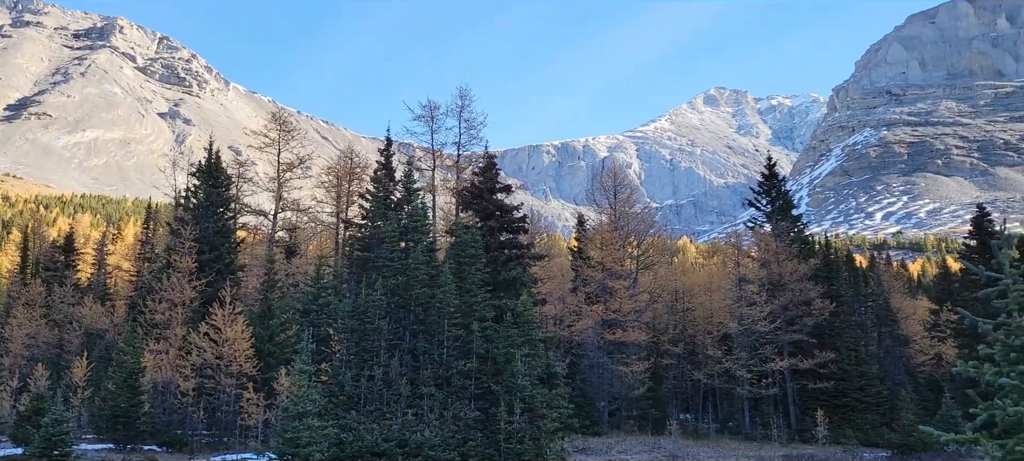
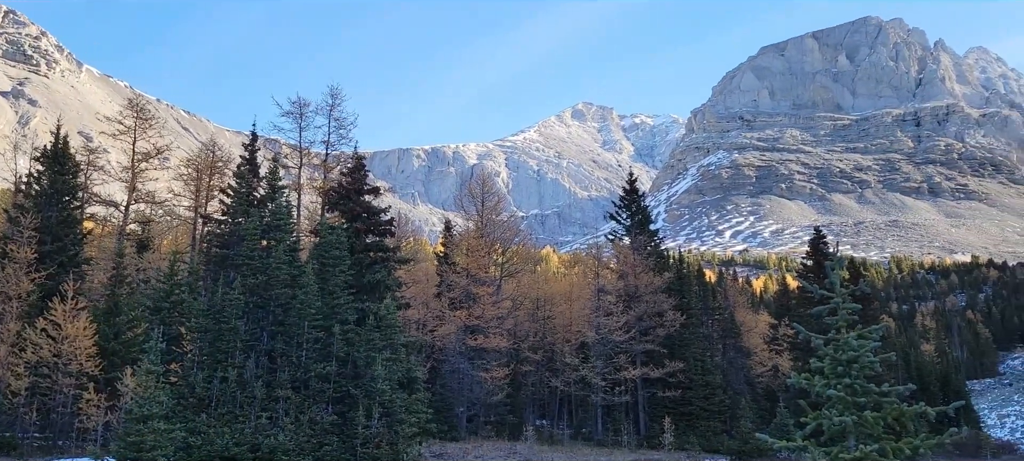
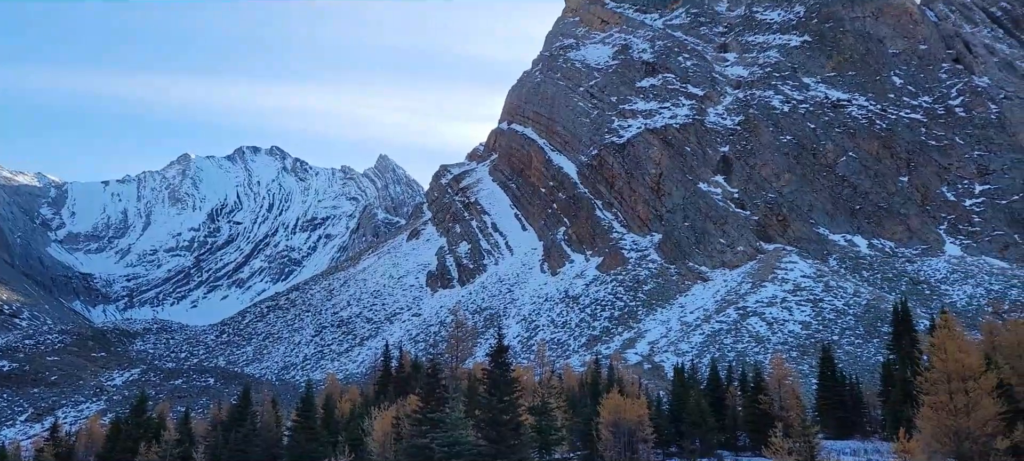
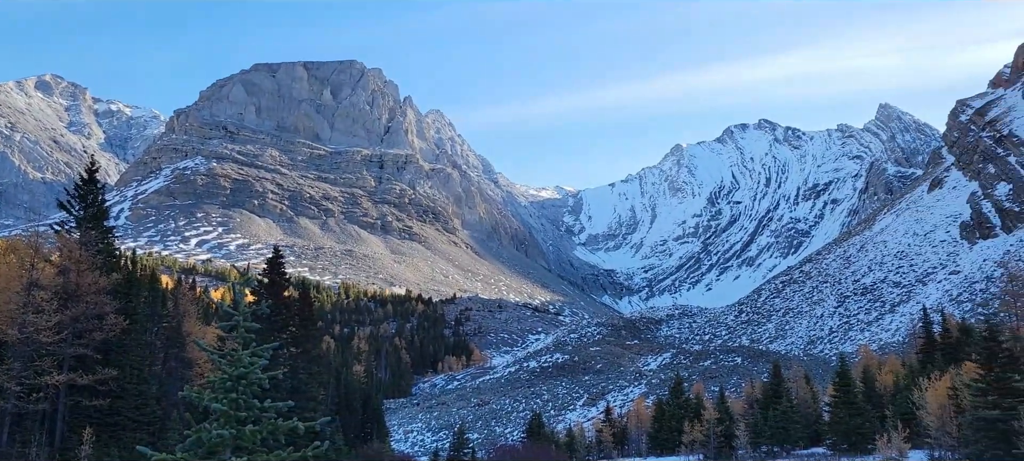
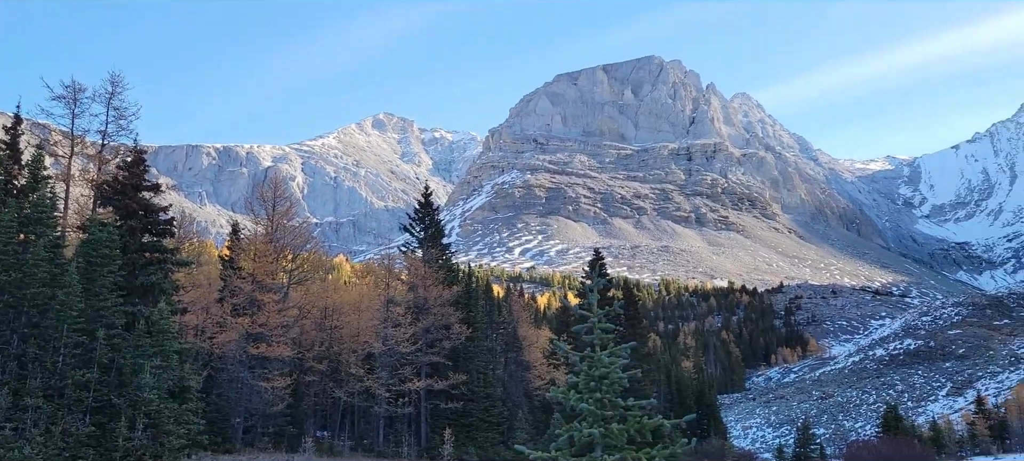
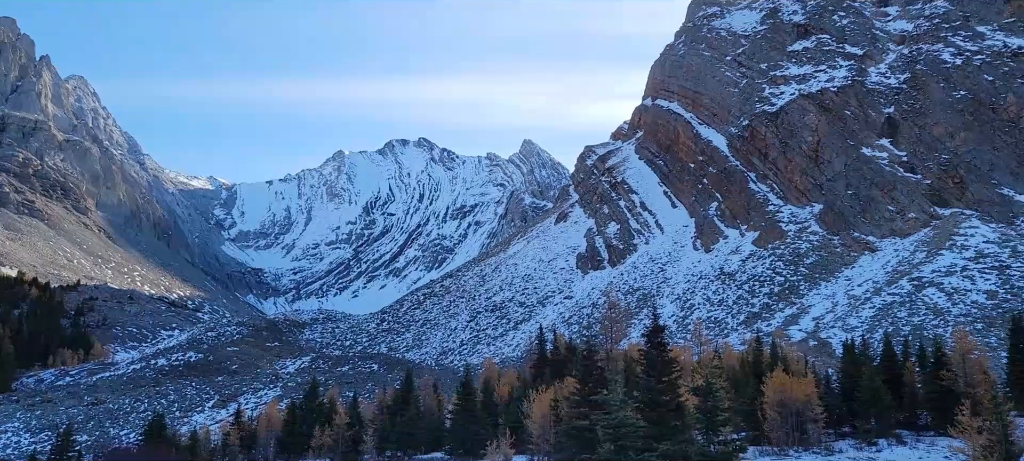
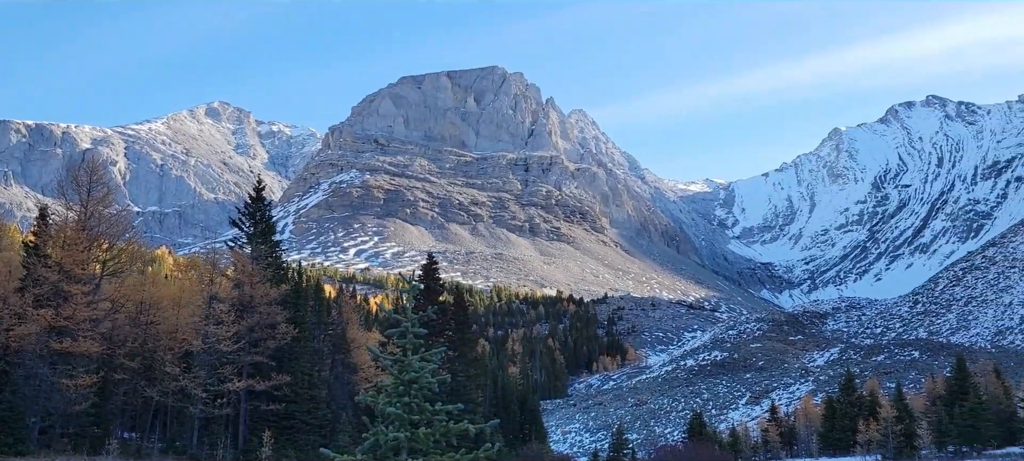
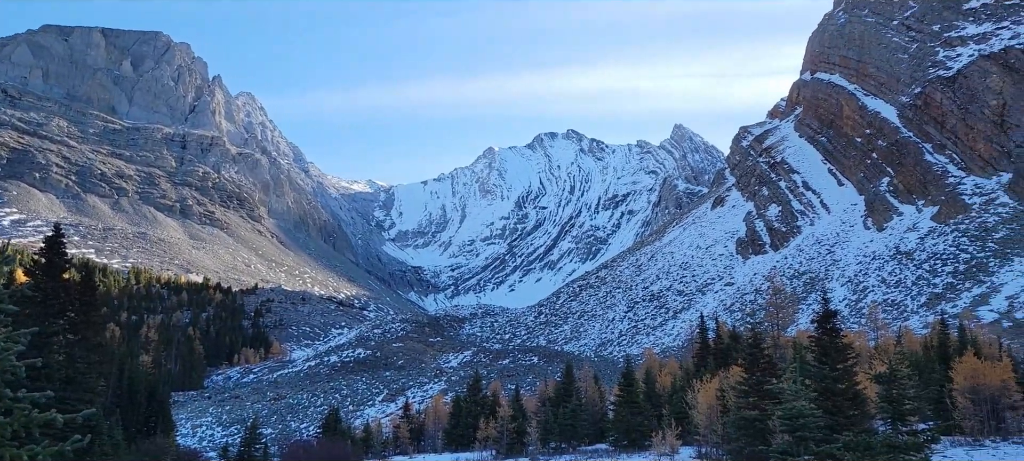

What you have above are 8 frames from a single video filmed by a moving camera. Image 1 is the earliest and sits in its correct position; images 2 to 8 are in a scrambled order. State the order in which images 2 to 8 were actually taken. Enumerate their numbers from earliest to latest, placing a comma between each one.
2, 5, 7, 4, 8, 6, 3
